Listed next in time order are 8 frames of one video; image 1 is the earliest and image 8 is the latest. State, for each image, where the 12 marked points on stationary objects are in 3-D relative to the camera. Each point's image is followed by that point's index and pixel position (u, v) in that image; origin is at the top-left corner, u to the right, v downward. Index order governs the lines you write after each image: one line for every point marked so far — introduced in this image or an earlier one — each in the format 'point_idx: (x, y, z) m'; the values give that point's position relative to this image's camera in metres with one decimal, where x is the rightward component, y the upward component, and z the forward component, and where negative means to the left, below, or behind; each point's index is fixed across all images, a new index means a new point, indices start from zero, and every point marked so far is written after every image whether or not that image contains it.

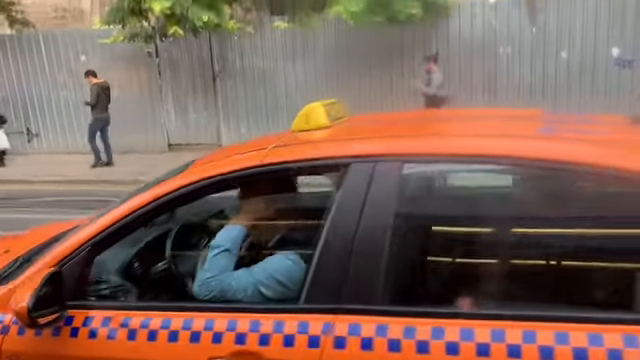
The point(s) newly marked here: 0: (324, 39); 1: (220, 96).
0: (+0.1, +2.7, +10.8) m
1: (-2.1, +1.8, +11.6) m
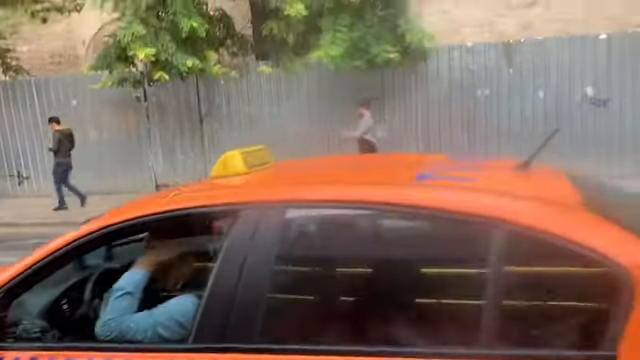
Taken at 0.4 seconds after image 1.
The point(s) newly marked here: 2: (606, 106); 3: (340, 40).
0: (-0.3, +1.9, +11.1) m
1: (-2.4, +0.9, +11.8) m
2: (+5.3, +1.4, +10.4) m
3: (+0.3, +2.5, +10.1) m
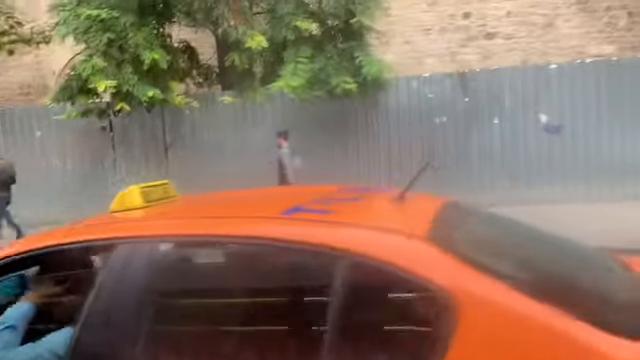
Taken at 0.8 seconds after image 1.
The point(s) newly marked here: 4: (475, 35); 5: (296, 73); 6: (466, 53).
0: (-1.0, +1.4, +11.3) m
1: (-3.1, +0.3, +11.9) m
2: (+4.5, +0.9, +10.7) m
3: (-0.4, +2.0, +10.3) m
4: (+4.0, +3.7, +14.4) m
5: (-0.5, +2.0, +10.3) m
6: (+3.8, +3.3, +14.6) m
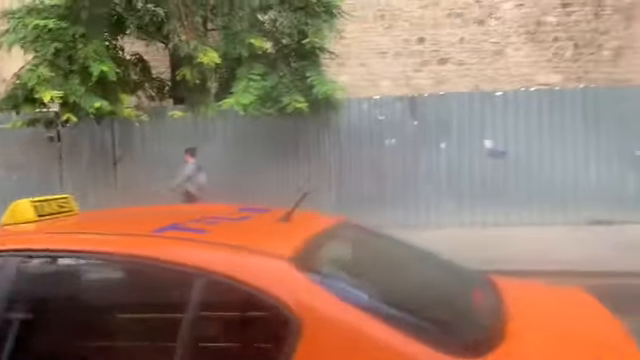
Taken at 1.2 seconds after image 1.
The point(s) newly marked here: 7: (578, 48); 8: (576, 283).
0: (-2.0, +1.0, +11.3) m
1: (-4.2, 0.0, +11.7) m
2: (+3.6, +0.4, +11.0) m
3: (-1.3, +1.7, +10.4) m
4: (+2.9, +3.2, +14.8) m
5: (-1.4, +1.6, +10.4) m
6: (+2.6, +2.8, +14.9) m
7: (+6.6, +3.4, +14.3) m
8: (+3.4, -1.4, +7.7) m
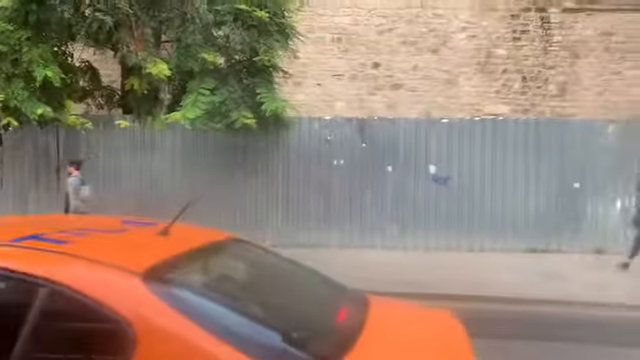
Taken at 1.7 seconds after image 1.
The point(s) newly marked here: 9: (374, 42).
0: (-3.0, +0.8, +11.2) m
1: (-5.3, -0.2, +11.5) m
2: (+2.5, -0.1, +11.2) m
3: (-2.3, +1.4, +10.4) m
4: (+1.7, +2.6, +15.1) m
5: (-2.3, +1.4, +10.3) m
6: (+1.4, +2.2, +15.2) m
7: (+5.5, +2.6, +14.8) m
8: (+2.4, -1.8, +7.8) m
9: (+1.5, +3.7, +15.0) m
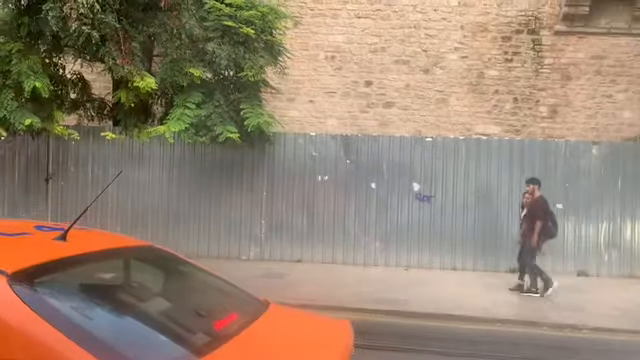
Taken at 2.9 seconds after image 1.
0: (-3.3, +0.6, +11.4) m
1: (-5.6, -0.4, +11.6) m
2: (+2.2, -0.4, +11.3) m
3: (-2.6, +1.2, +10.5) m
4: (+1.5, +2.1, +15.2) m
5: (-2.6, +1.2, +10.5) m
6: (+1.2, +1.7, +15.3) m
7: (+5.3, +2.1, +14.9) m
8: (+2.0, -2.0, +7.8) m
9: (+1.3, +3.2, +15.2) m
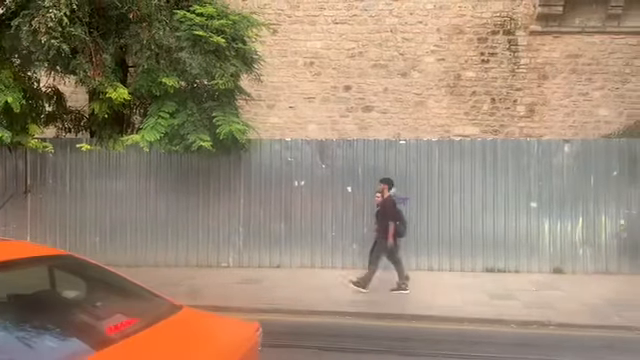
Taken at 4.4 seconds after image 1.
0: (-3.8, +0.3, +11.5) m
1: (-6.1, -0.6, +11.7) m
2: (+1.7, -0.5, +11.4) m
3: (-3.1, +1.0, +10.6) m
4: (+0.9, +2.0, +15.3) m
5: (-3.2, +1.0, +10.6) m
6: (+0.7, +1.6, +15.4) m
7: (+4.7, +2.1, +15.0) m
8: (+1.6, -2.1, +7.9) m
9: (+0.7, +3.1, +15.3) m
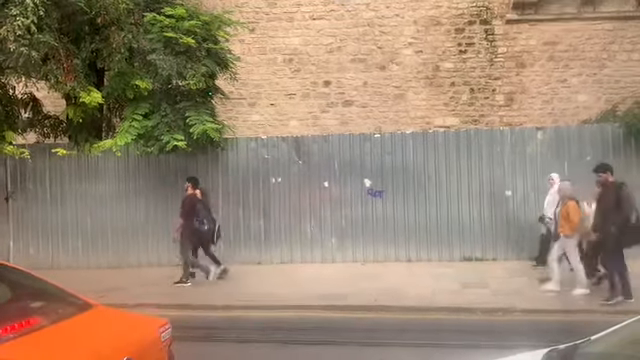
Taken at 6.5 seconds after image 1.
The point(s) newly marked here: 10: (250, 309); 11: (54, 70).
0: (-4.3, +0.3, +11.6) m
1: (-6.5, -0.8, +11.8) m
2: (+1.3, -0.3, +11.5) m
3: (-3.6, +1.0, +10.7) m
4: (+0.4, +2.2, +15.4) m
5: (-3.7, +0.9, +10.7) m
6: (+0.2, +1.7, +15.5) m
7: (+4.1, +2.4, +15.1) m
8: (+1.2, -2.0, +8.0) m
9: (+0.1, +3.3, +15.3) m
10: (-1.1, -2.0, +8.7) m
11: (-4.8, +2.0, +10.3) m
